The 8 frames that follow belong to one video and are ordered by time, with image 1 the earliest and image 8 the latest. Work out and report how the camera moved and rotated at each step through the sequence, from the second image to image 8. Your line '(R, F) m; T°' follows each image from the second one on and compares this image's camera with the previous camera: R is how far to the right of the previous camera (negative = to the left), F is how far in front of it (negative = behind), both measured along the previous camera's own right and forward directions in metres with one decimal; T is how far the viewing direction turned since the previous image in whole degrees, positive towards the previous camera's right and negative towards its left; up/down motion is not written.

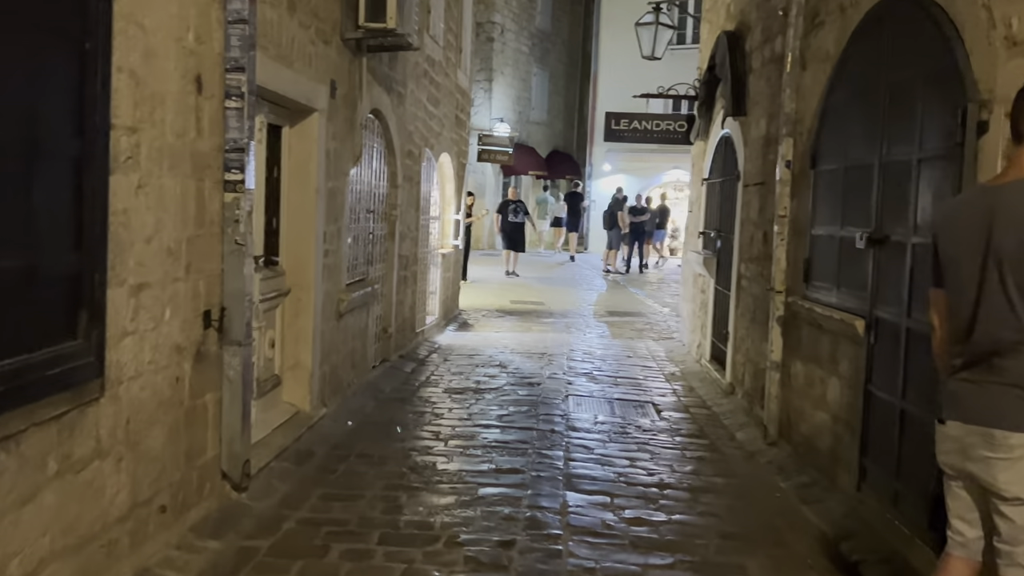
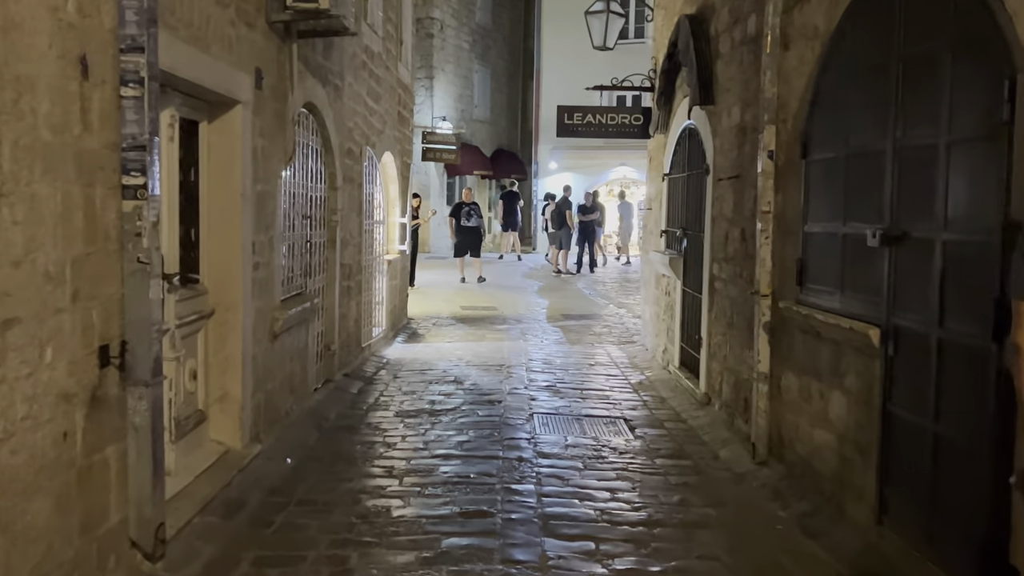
(-0.1, +0.6) m; +3°
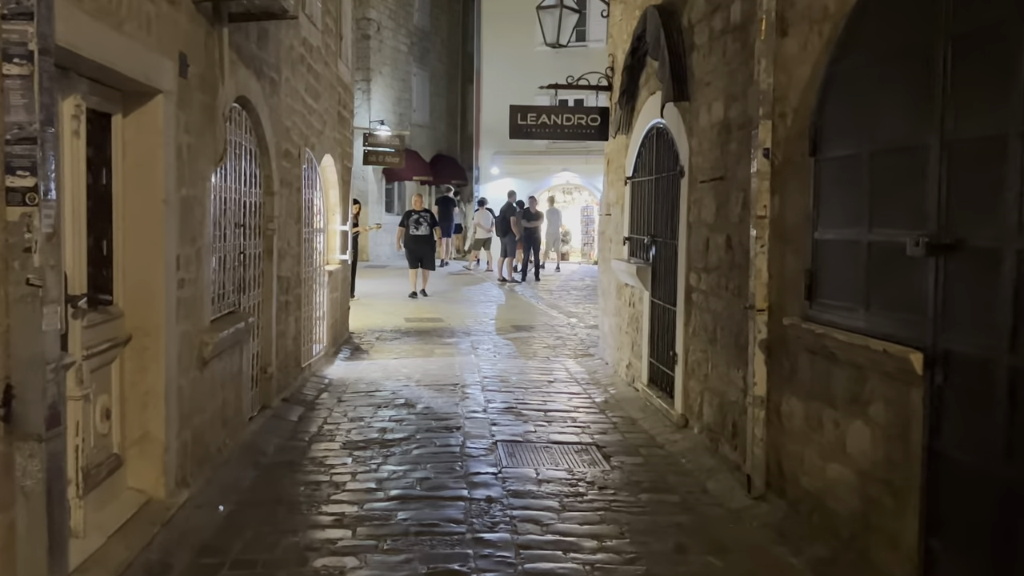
(-0.1, +0.6) m; +4°
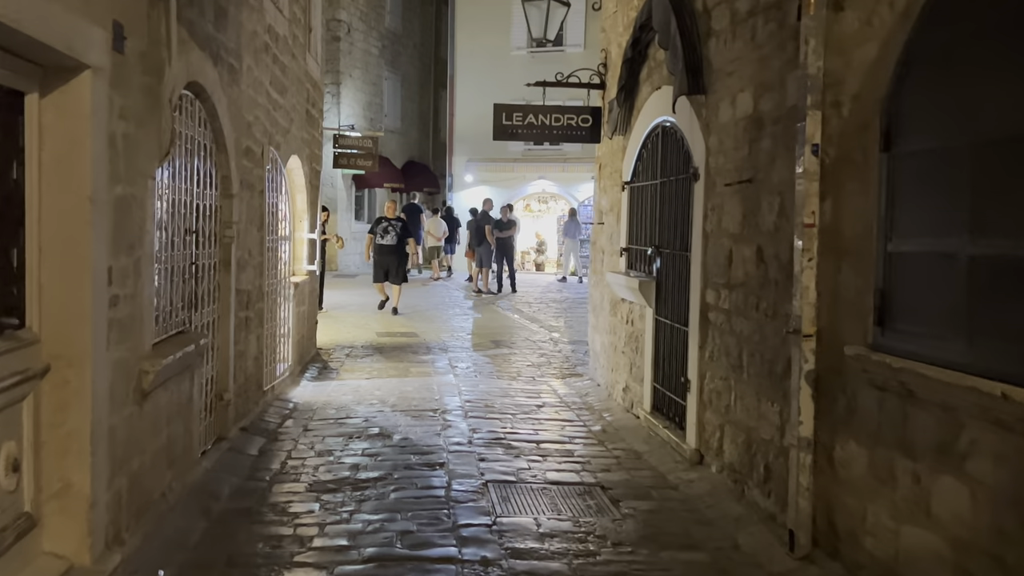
(-0.1, +0.7) m; +2°
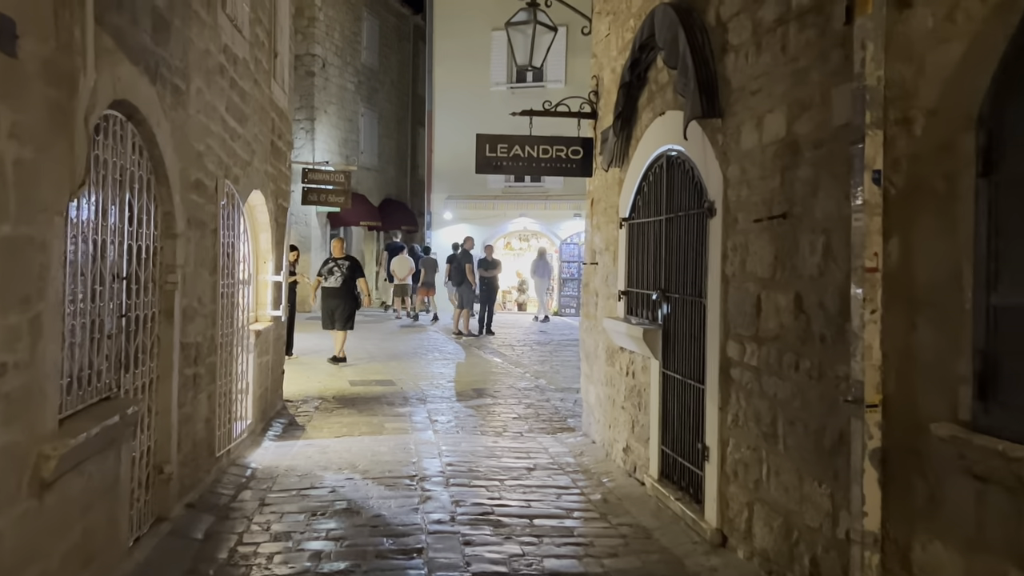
(0.0, +0.7) m; +1°
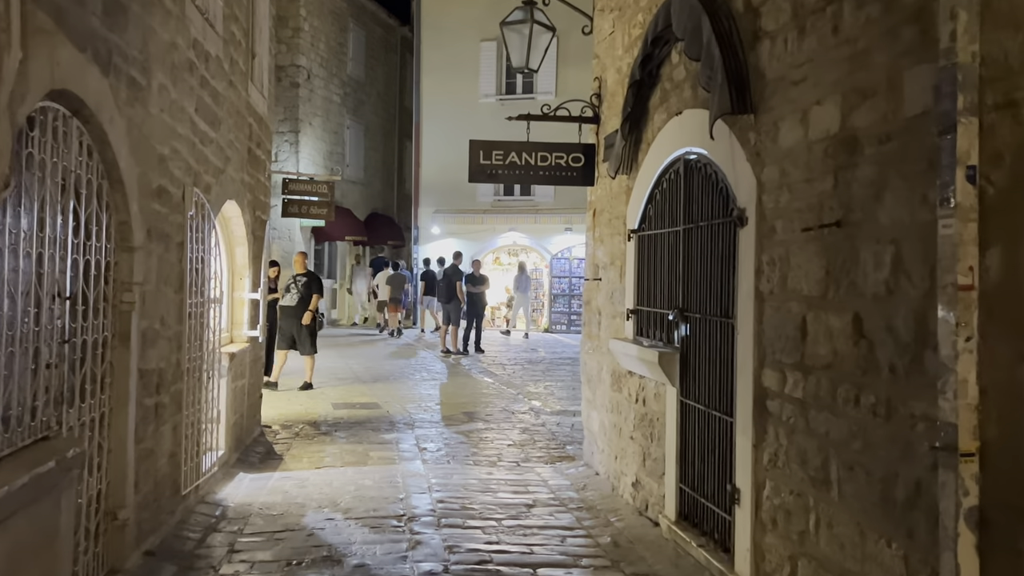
(-0.1, +0.5) m; +1°
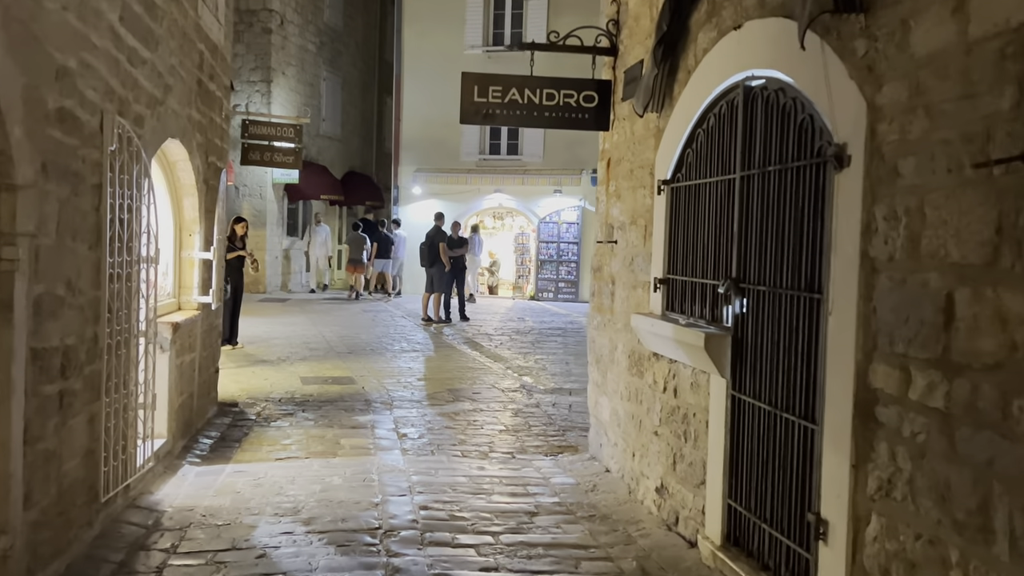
(-0.1, +1.0) m; +1°
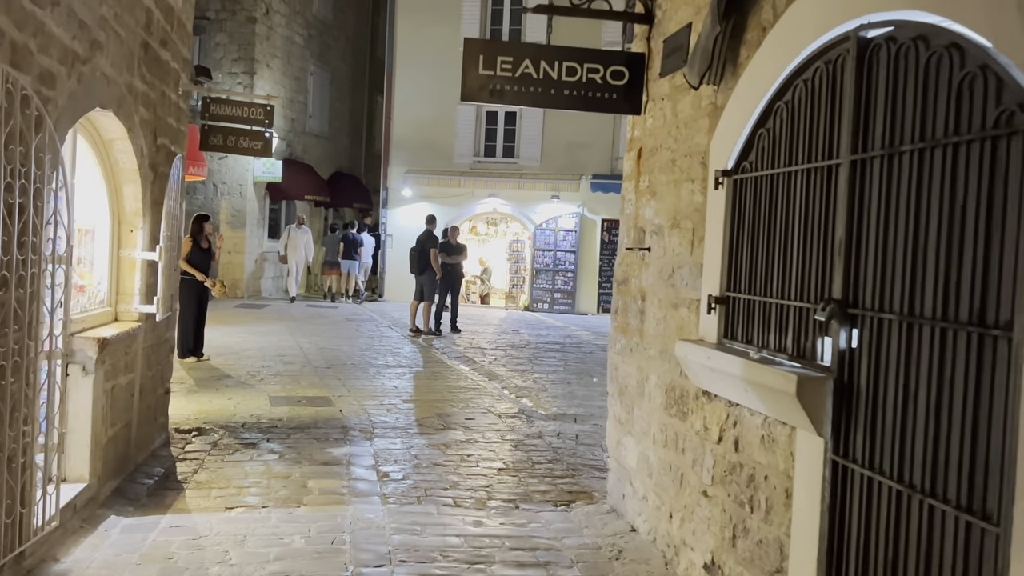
(-0.1, +1.0) m; +1°
